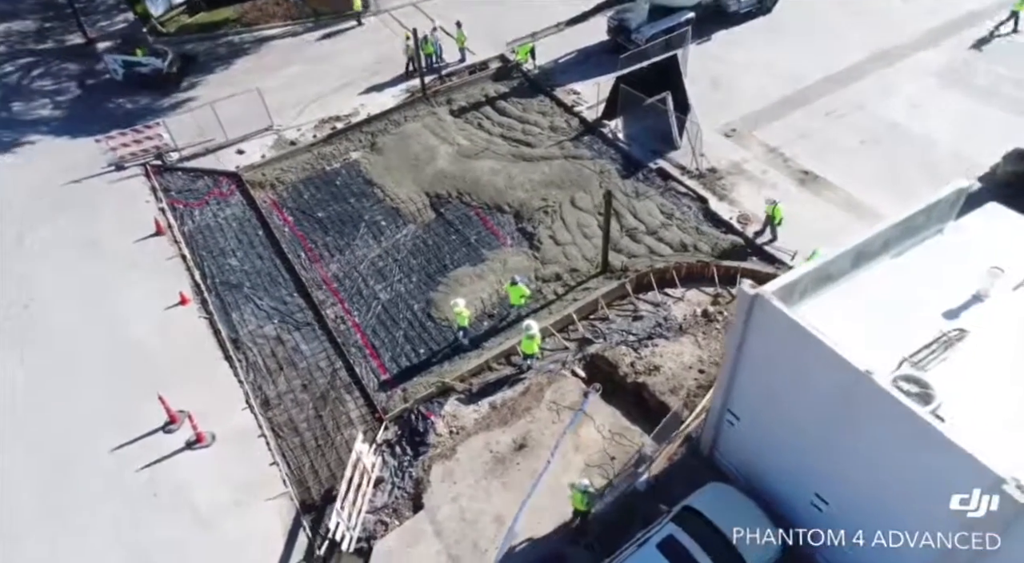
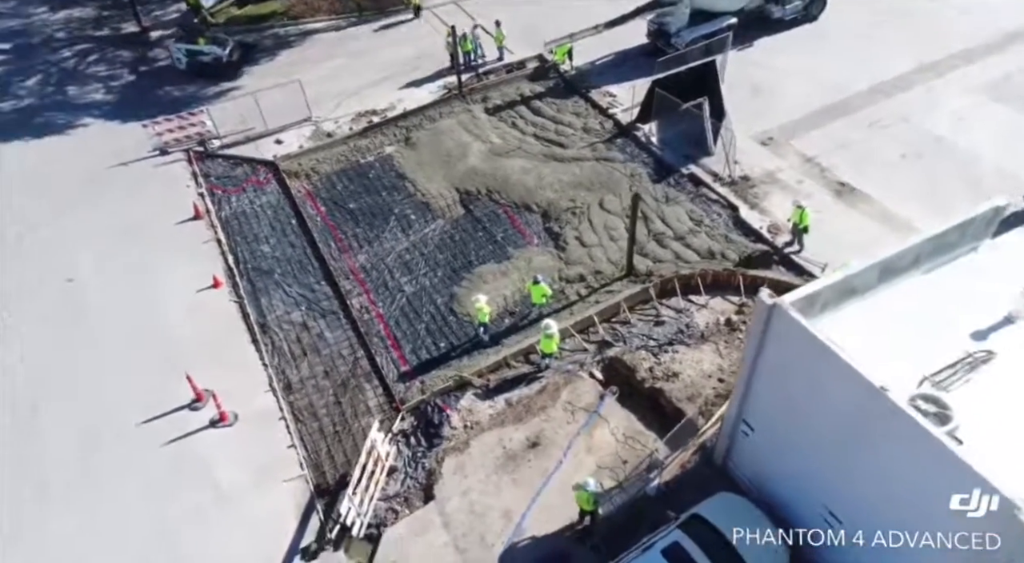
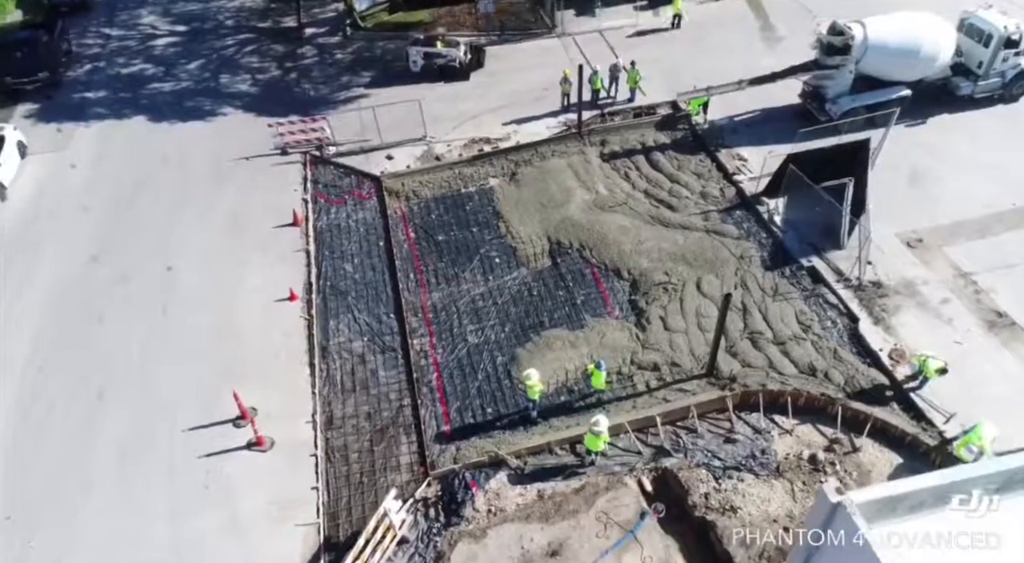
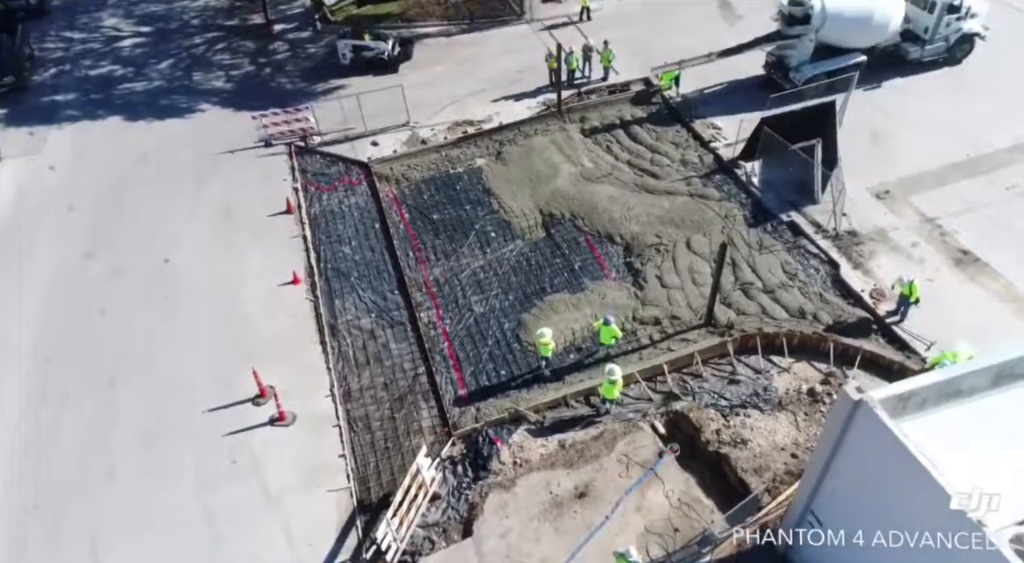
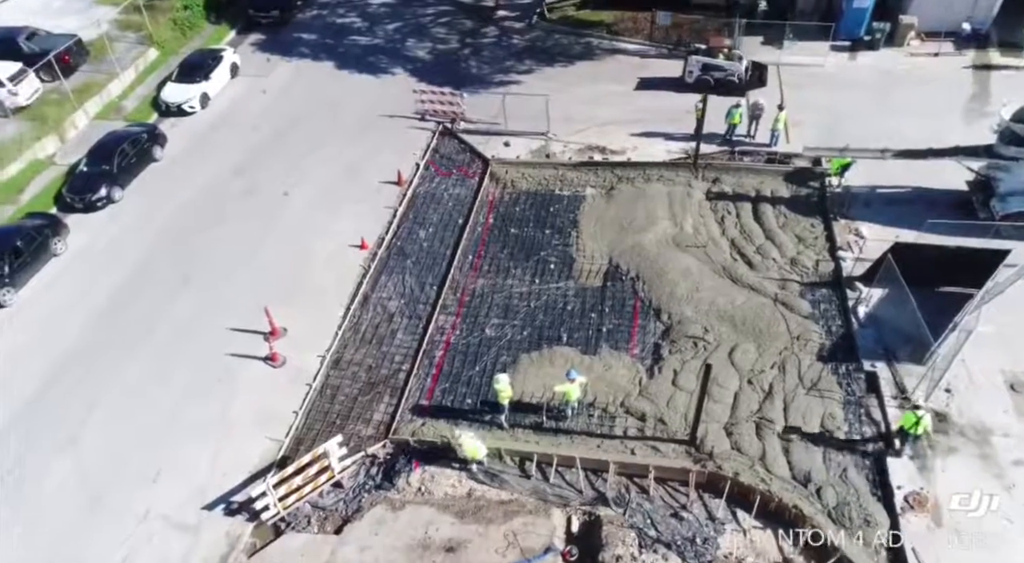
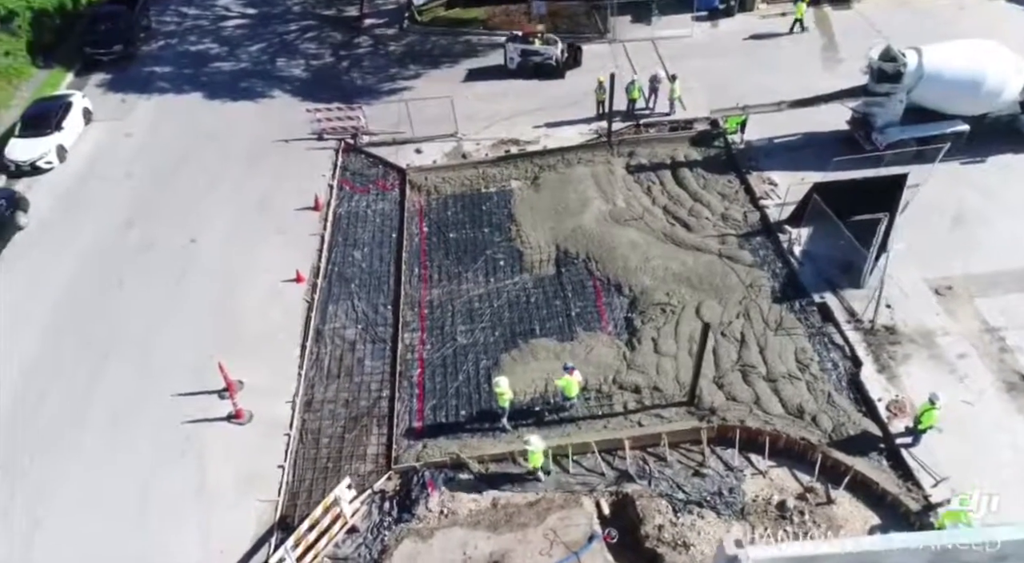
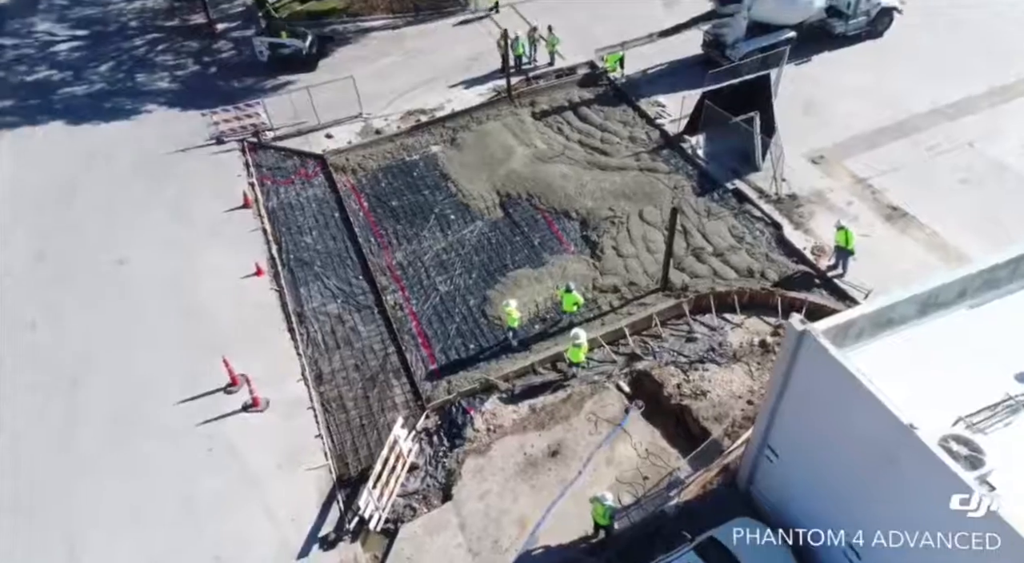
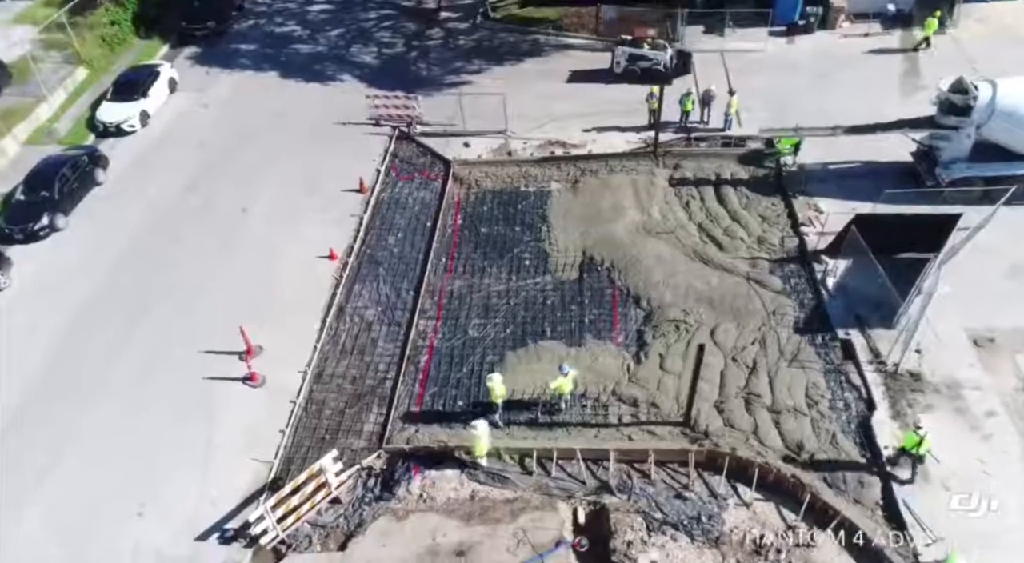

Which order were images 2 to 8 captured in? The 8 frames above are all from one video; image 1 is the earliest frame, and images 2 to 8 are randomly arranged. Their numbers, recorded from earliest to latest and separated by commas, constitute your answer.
2, 7, 4, 3, 6, 8, 5
